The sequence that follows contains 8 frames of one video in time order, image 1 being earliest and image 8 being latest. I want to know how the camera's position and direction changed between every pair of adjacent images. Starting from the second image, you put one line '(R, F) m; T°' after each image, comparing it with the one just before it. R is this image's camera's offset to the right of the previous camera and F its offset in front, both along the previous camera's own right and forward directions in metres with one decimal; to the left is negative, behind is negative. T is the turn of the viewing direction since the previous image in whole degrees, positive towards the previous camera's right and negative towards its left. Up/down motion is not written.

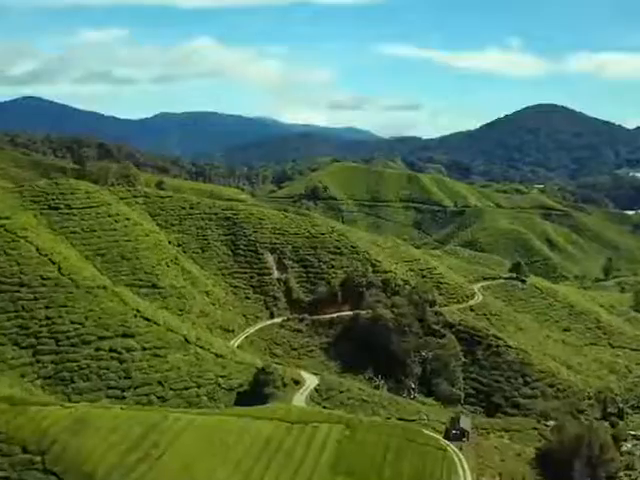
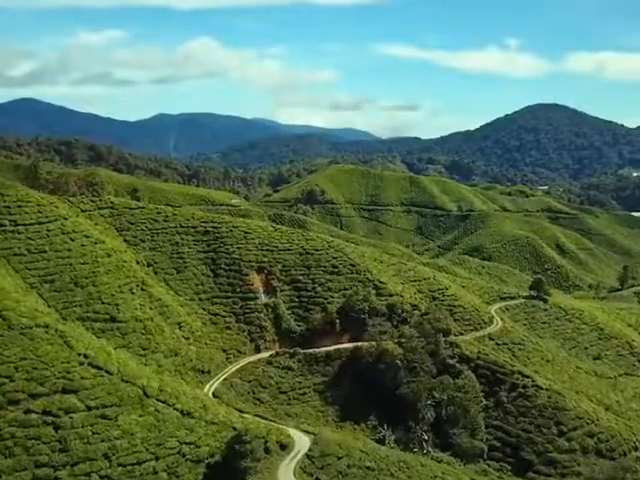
(+0.6, +14.0) m; 0°
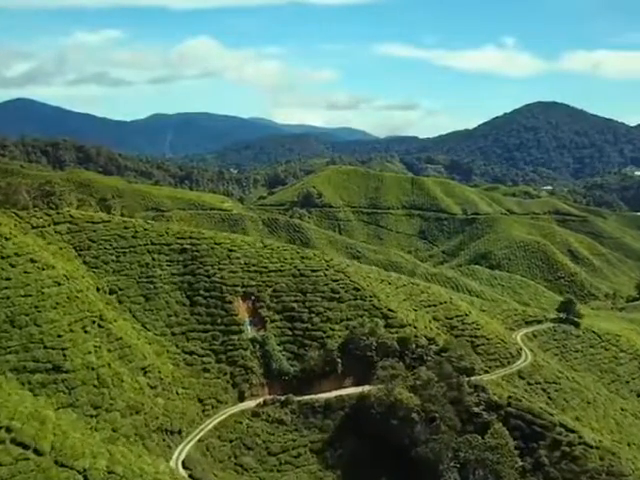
(0.0, +13.9) m; 0°
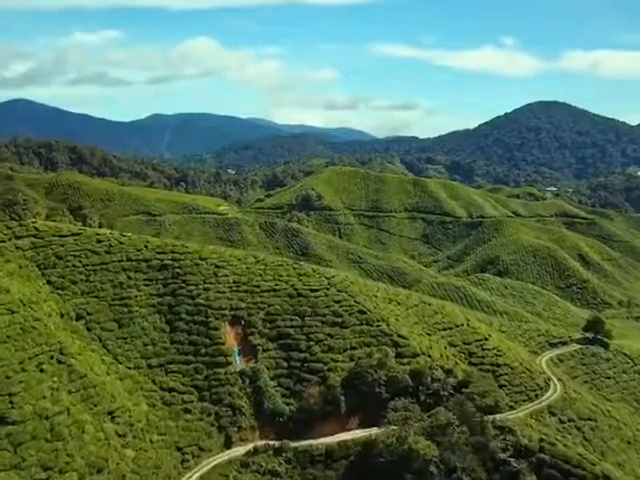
(0.0, +9.5) m; 0°
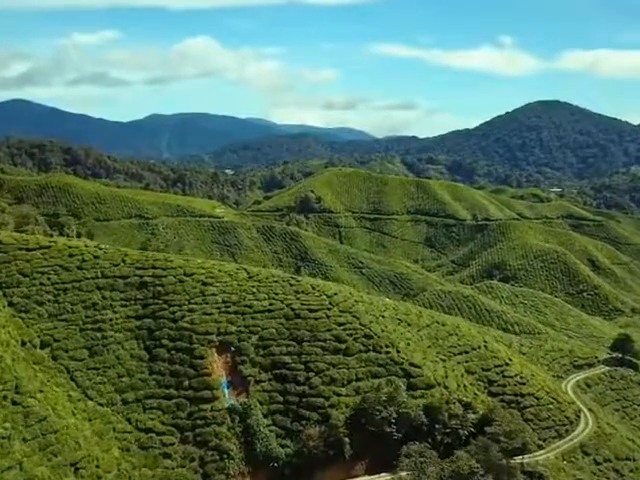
(-0.1, +7.8) m; 0°
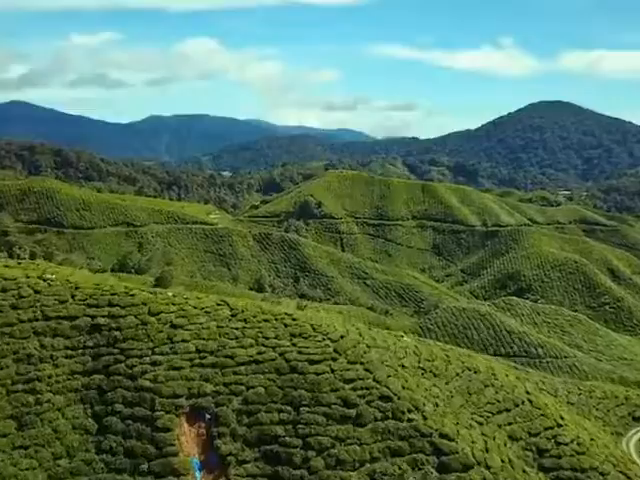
(-0.1, +13.2) m; 0°
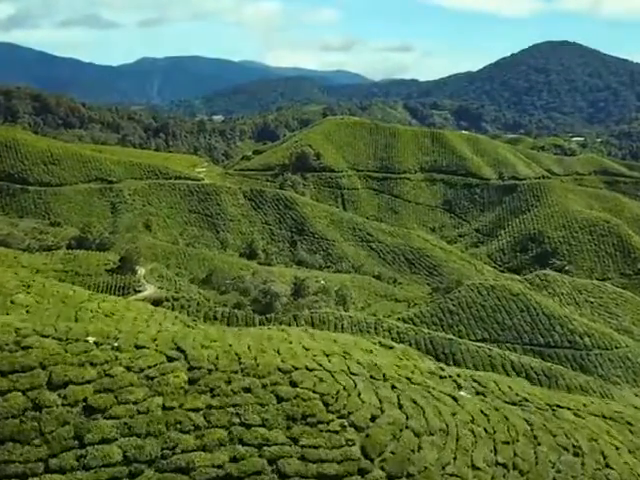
(-0.9, +20.2) m; 0°
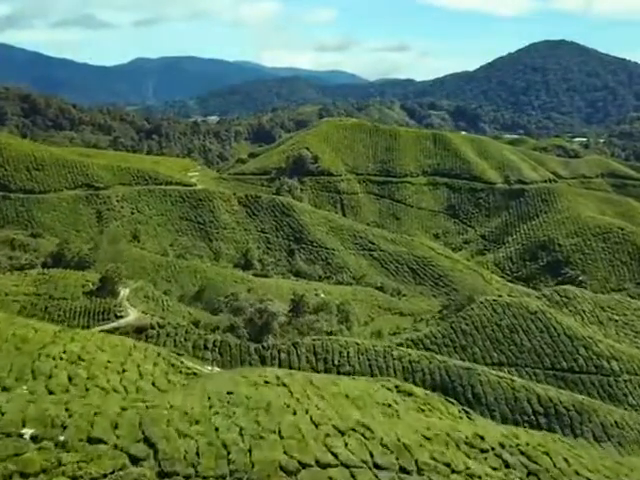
(-0.7, +8.3) m; 0°
